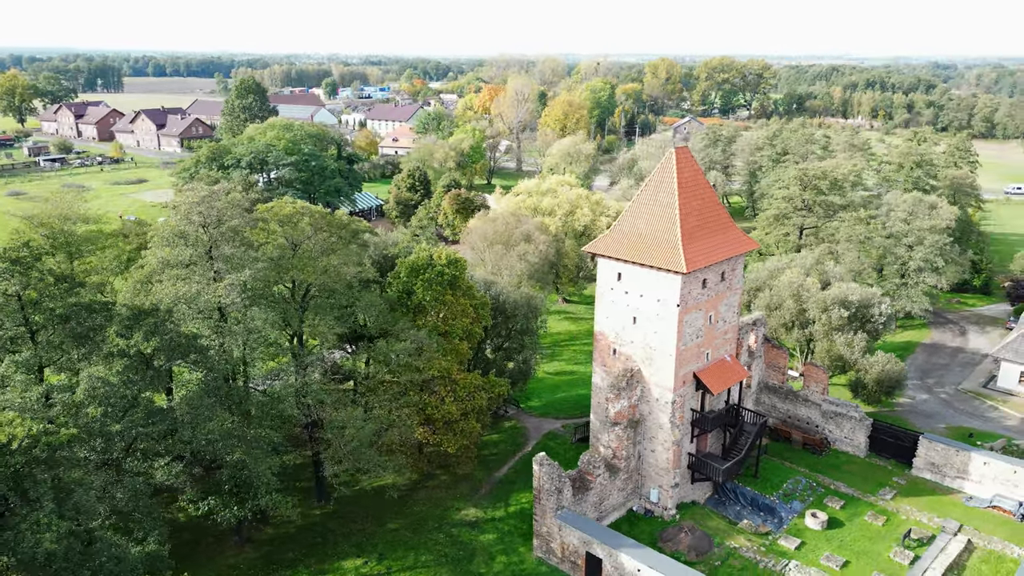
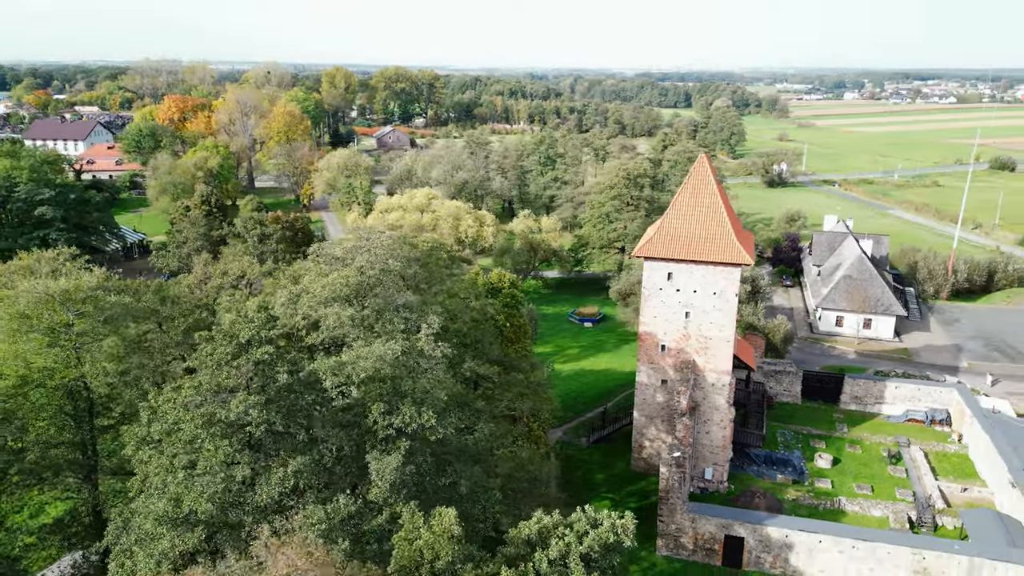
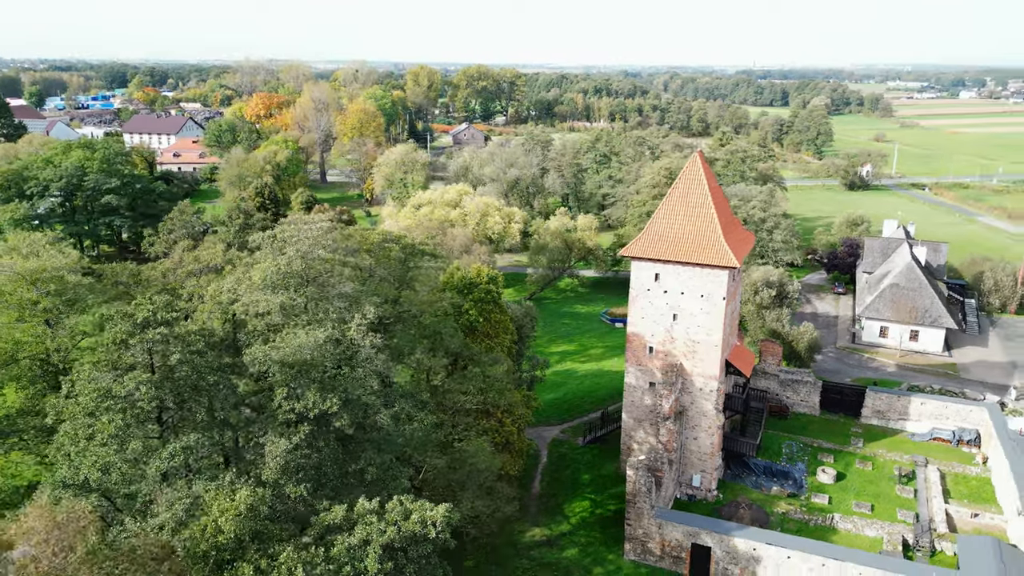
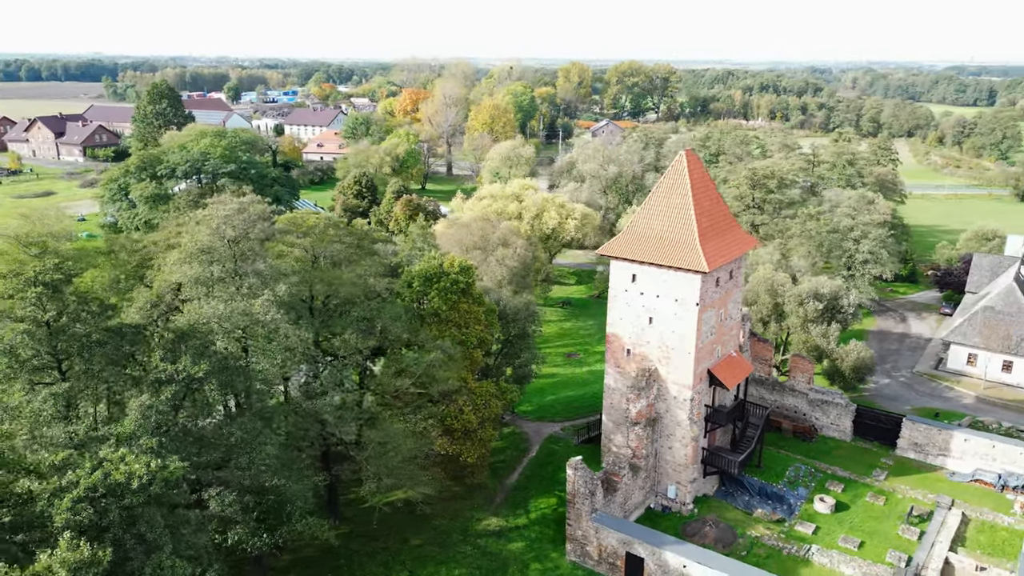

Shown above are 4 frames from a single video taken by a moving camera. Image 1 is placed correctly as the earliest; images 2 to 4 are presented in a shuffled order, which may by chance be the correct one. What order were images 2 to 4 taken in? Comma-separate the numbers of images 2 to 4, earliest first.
4, 3, 2
